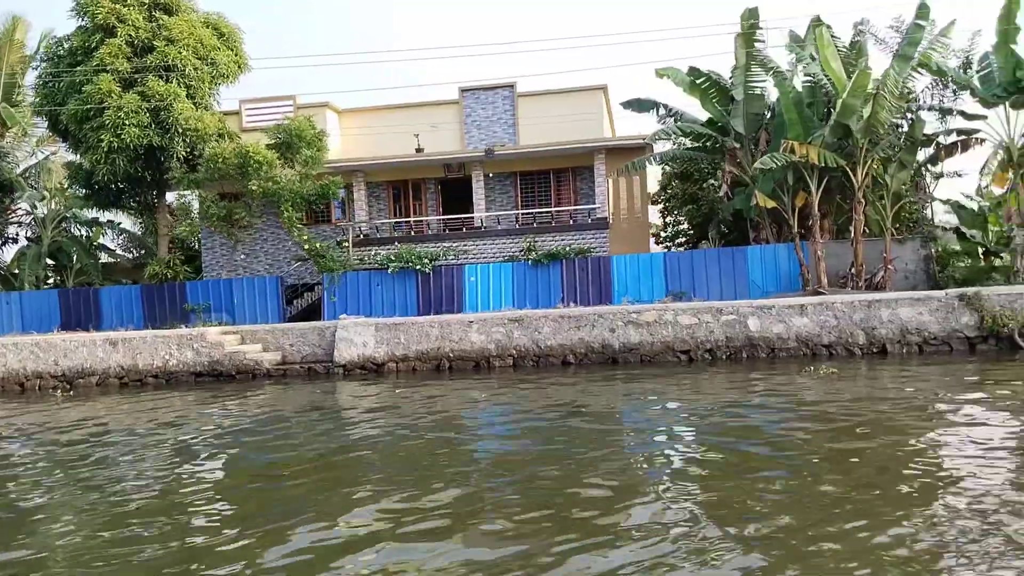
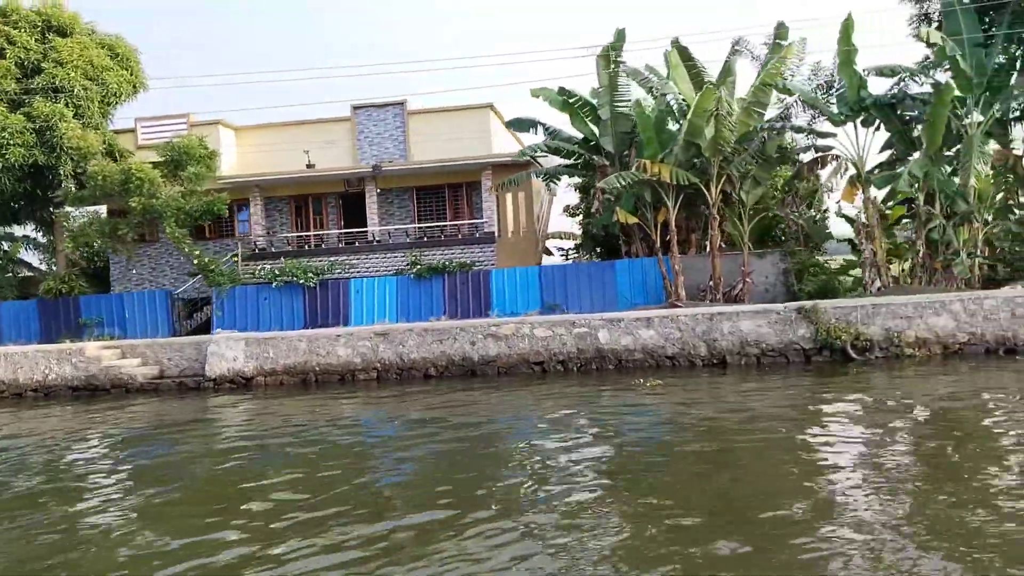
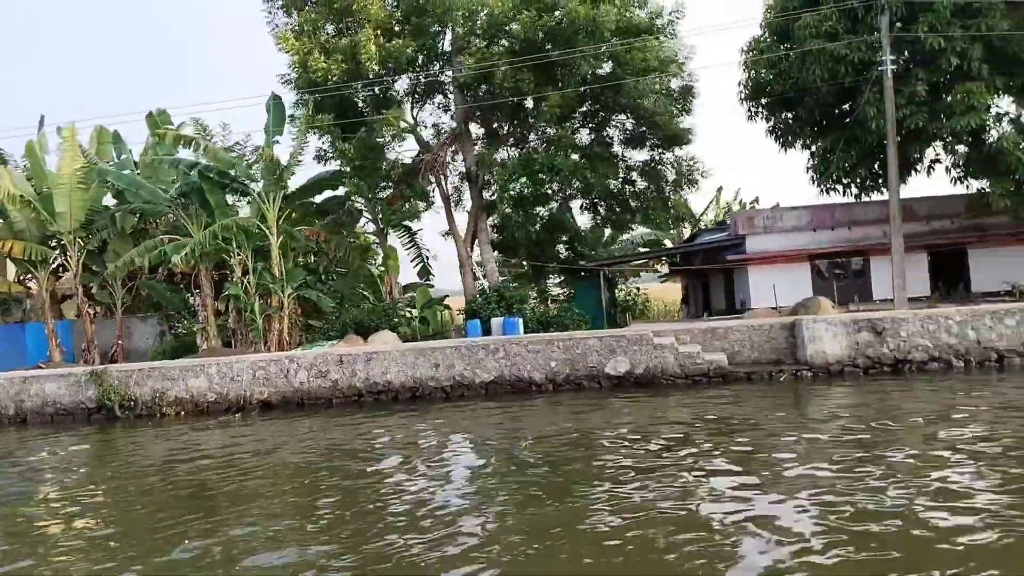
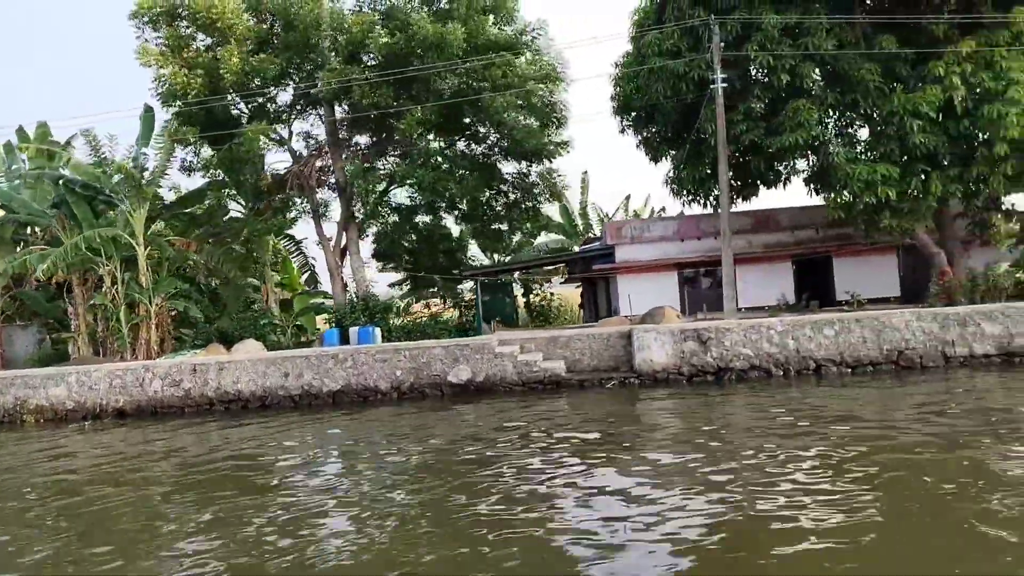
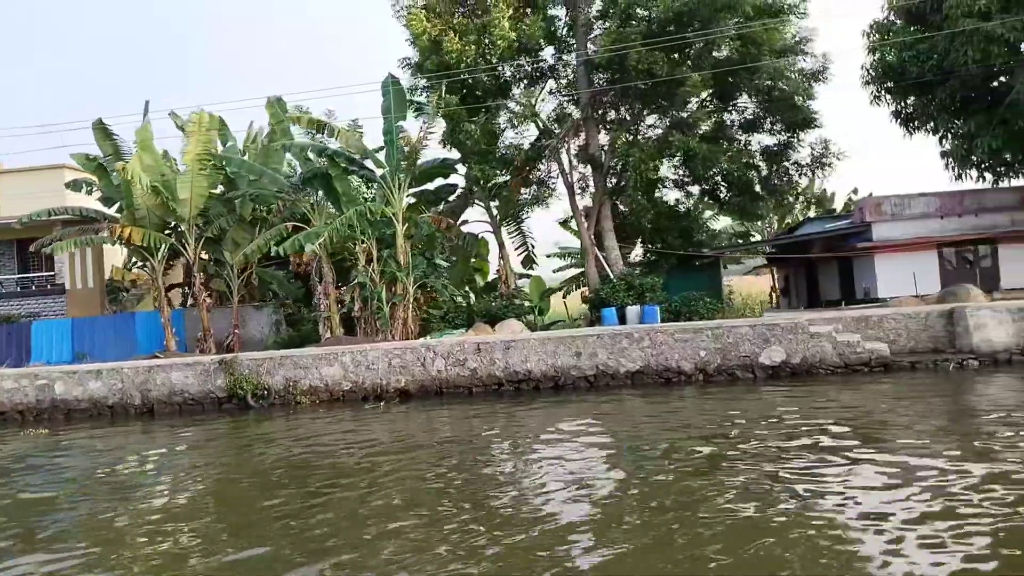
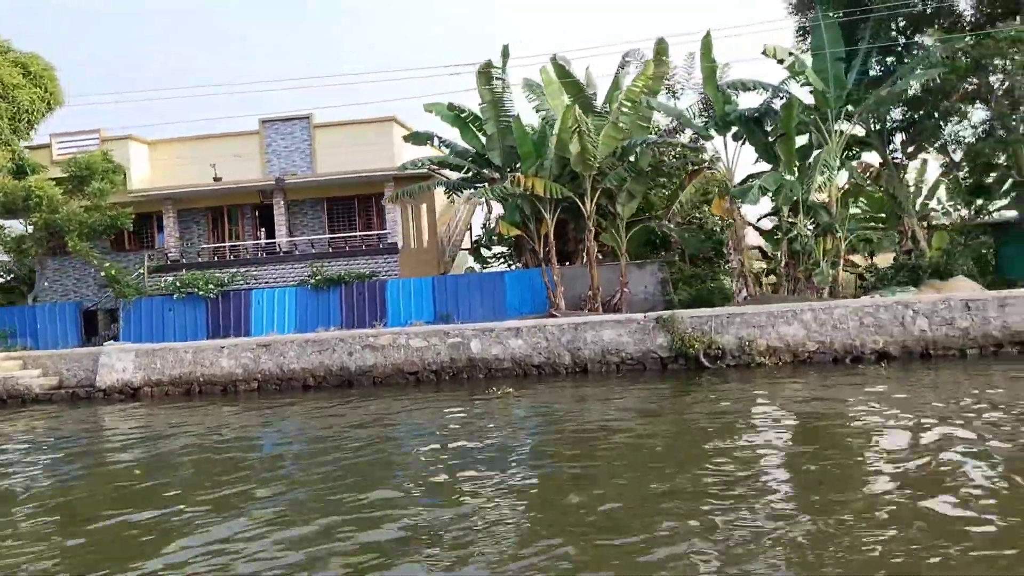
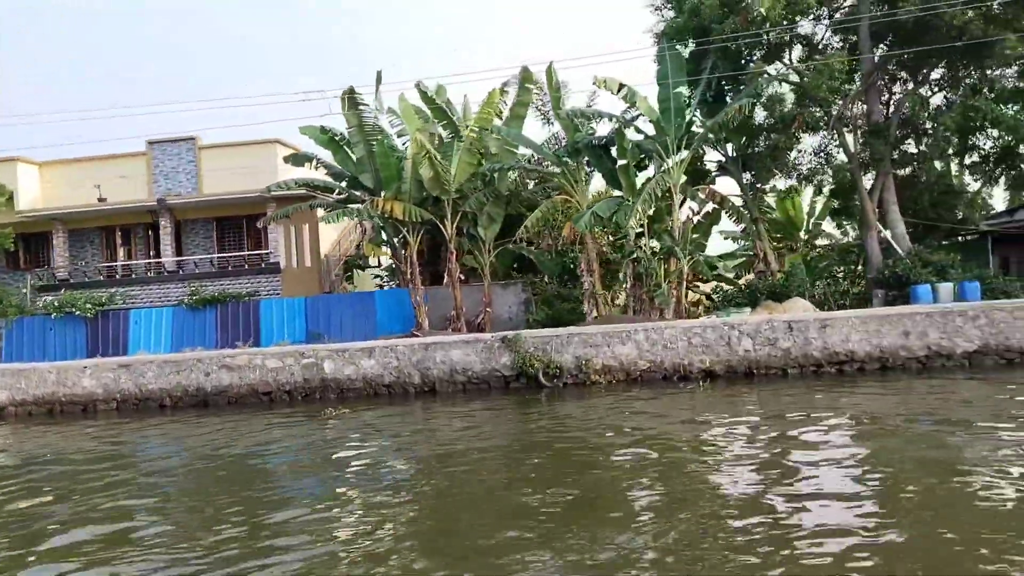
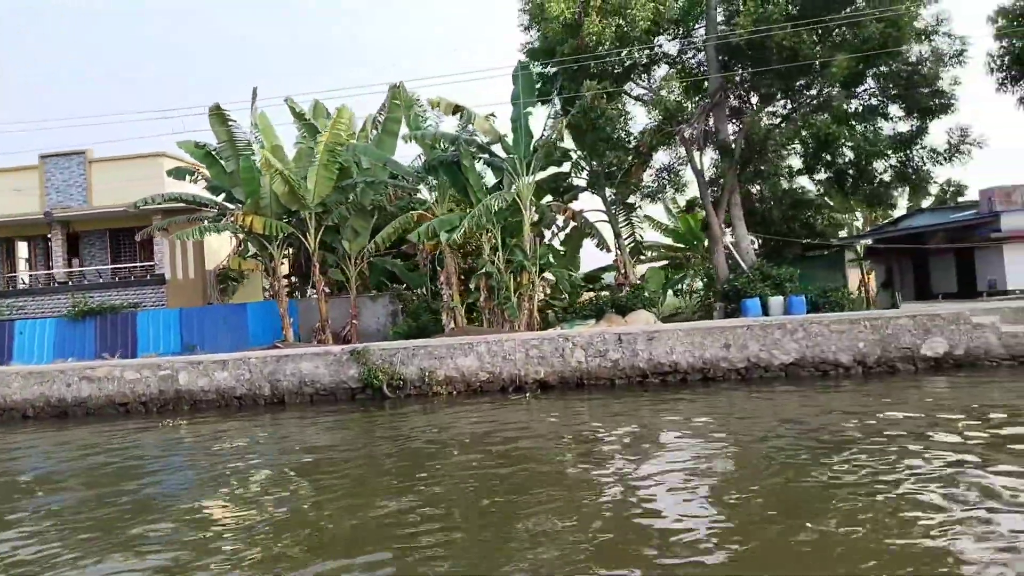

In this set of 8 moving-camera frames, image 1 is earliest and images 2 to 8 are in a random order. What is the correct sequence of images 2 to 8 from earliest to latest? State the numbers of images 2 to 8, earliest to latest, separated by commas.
2, 6, 7, 8, 5, 3, 4
